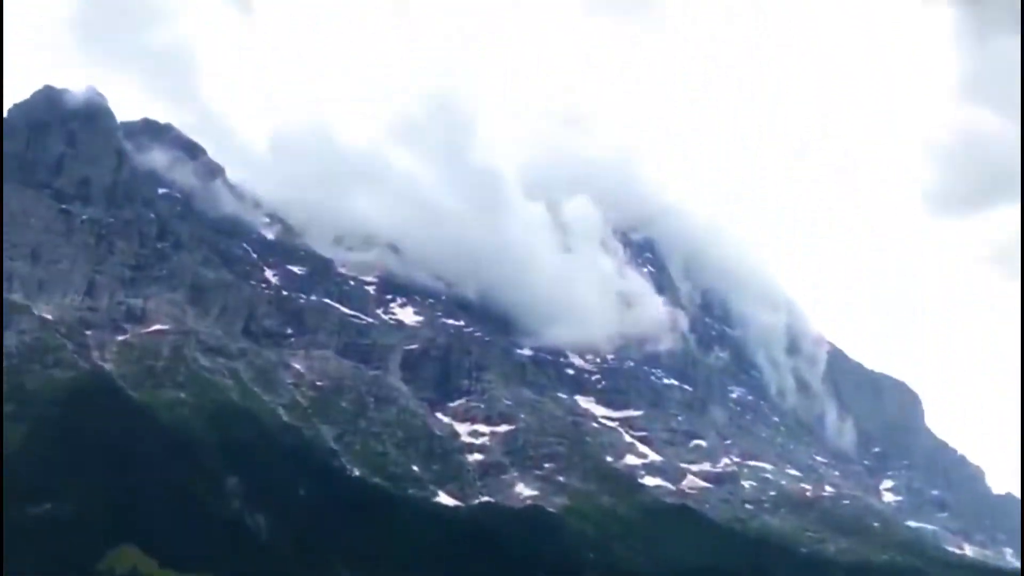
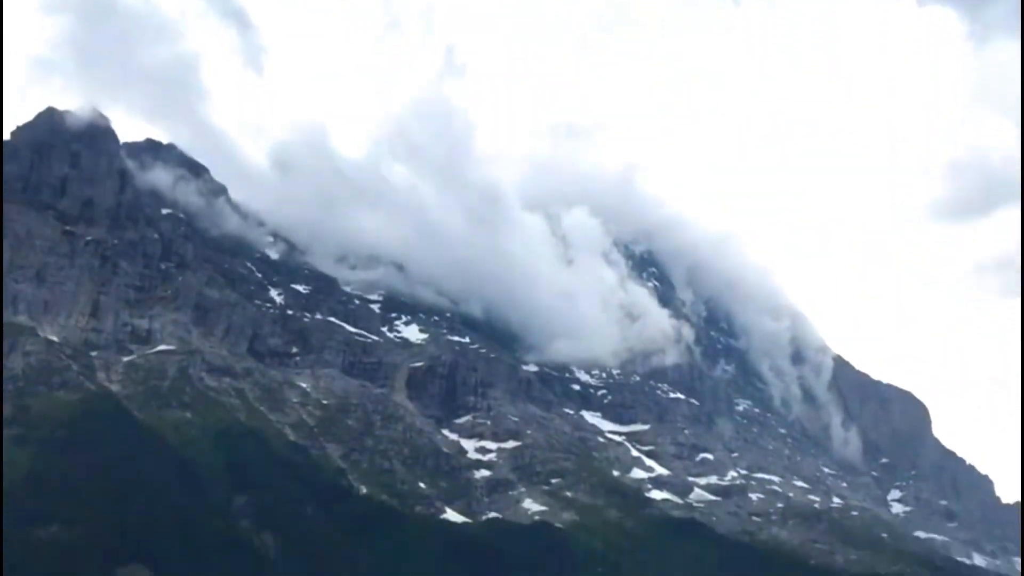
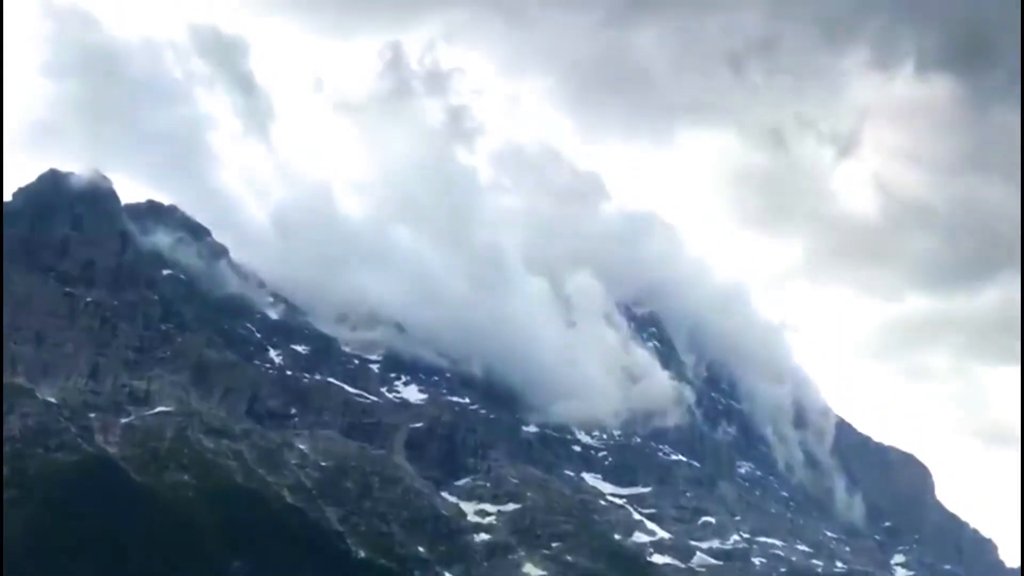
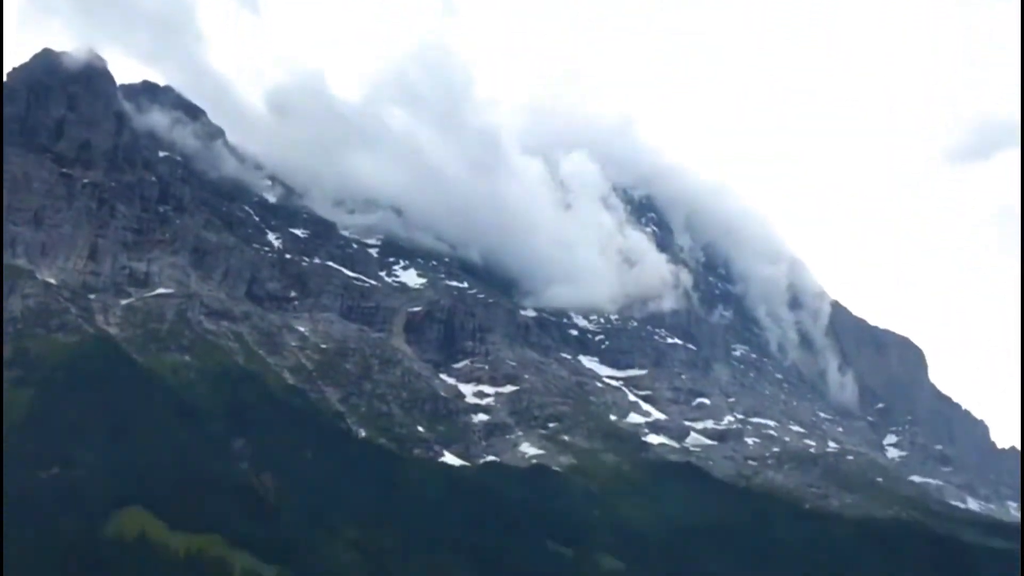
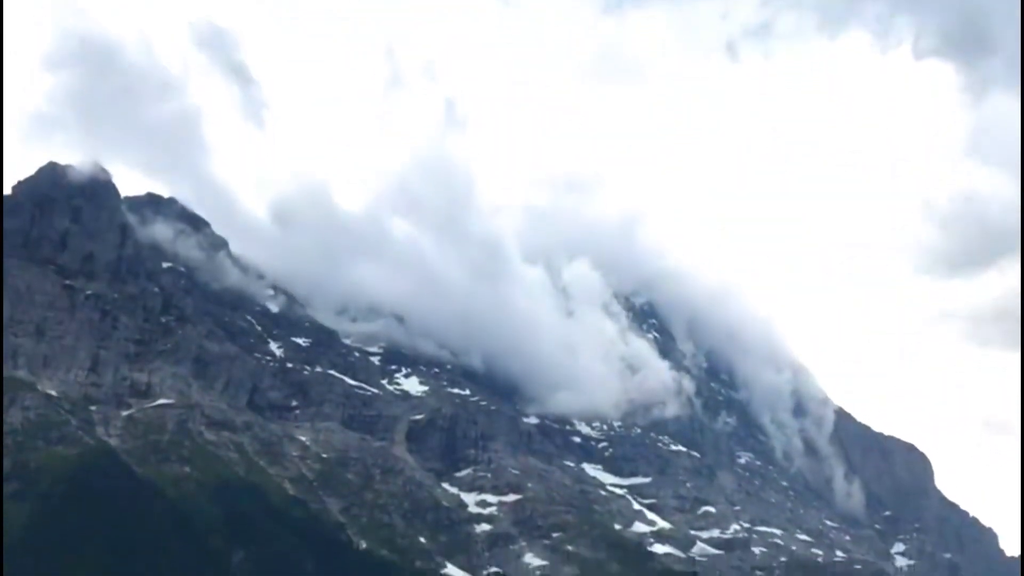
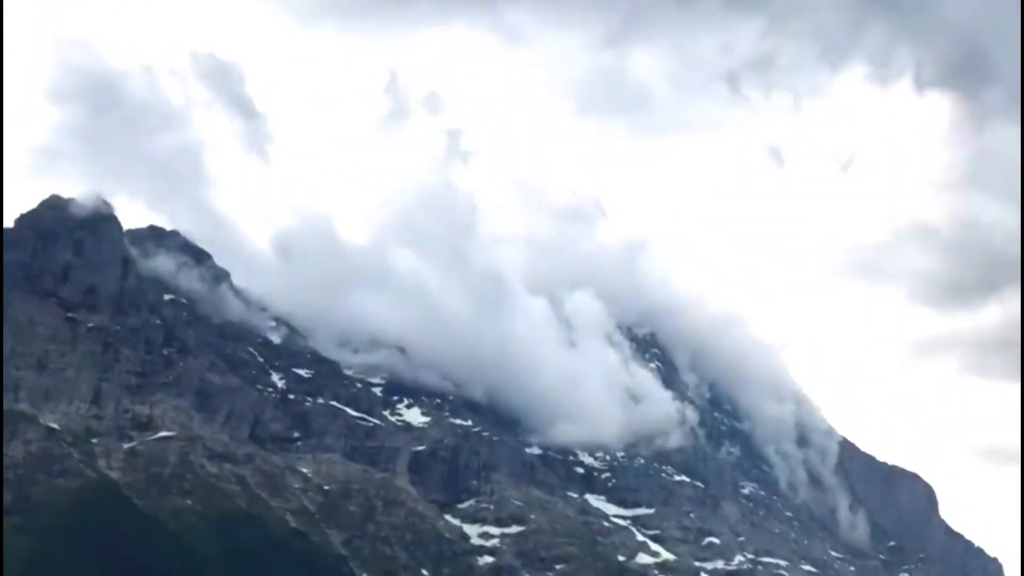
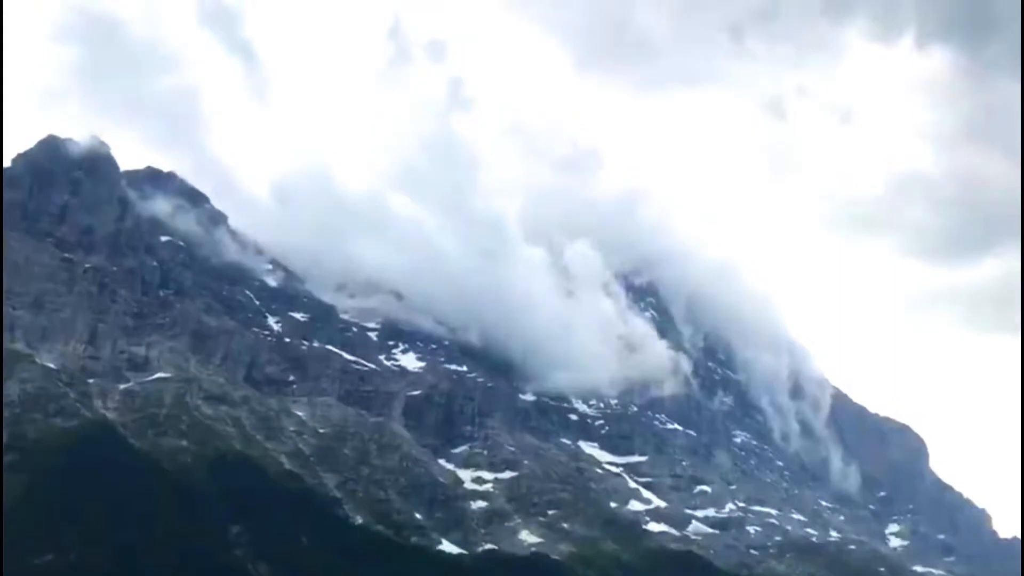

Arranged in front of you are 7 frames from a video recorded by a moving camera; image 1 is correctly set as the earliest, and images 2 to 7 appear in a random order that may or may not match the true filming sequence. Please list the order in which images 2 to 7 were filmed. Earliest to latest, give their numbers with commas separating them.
7, 3, 6, 5, 2, 4
